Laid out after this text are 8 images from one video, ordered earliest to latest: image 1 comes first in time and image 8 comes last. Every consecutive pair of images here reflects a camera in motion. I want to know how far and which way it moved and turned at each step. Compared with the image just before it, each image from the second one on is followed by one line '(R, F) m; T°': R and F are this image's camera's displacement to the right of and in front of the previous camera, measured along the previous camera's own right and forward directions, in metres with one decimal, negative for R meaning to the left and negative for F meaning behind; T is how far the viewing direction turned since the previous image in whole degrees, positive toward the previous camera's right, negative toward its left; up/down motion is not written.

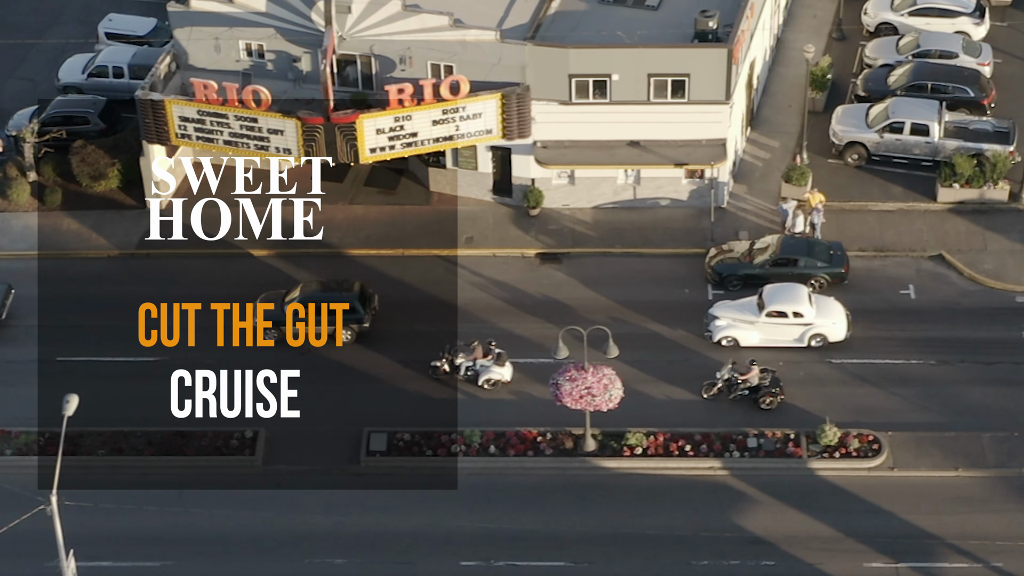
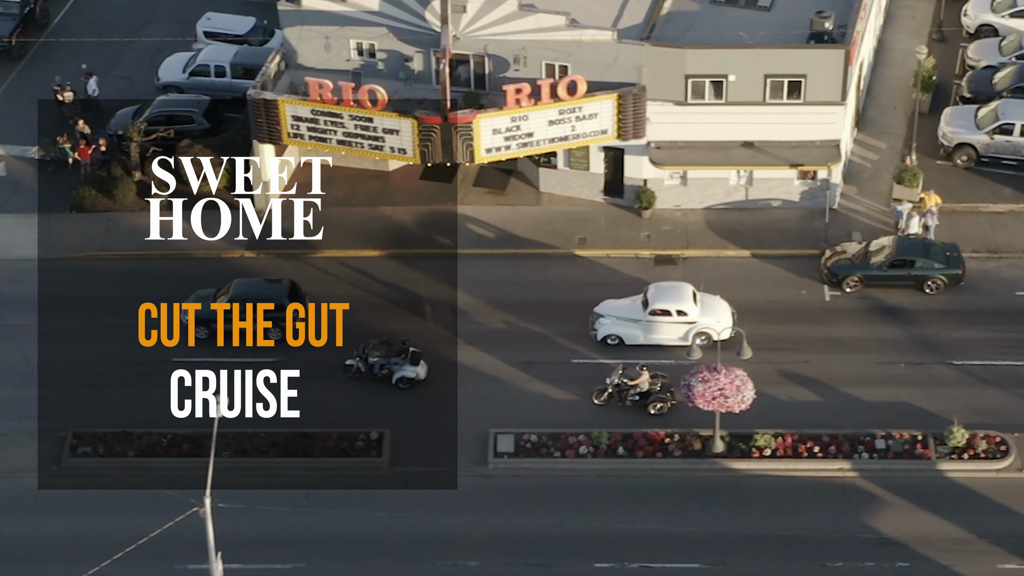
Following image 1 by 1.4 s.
(-2.9, +0.2) m; +1°
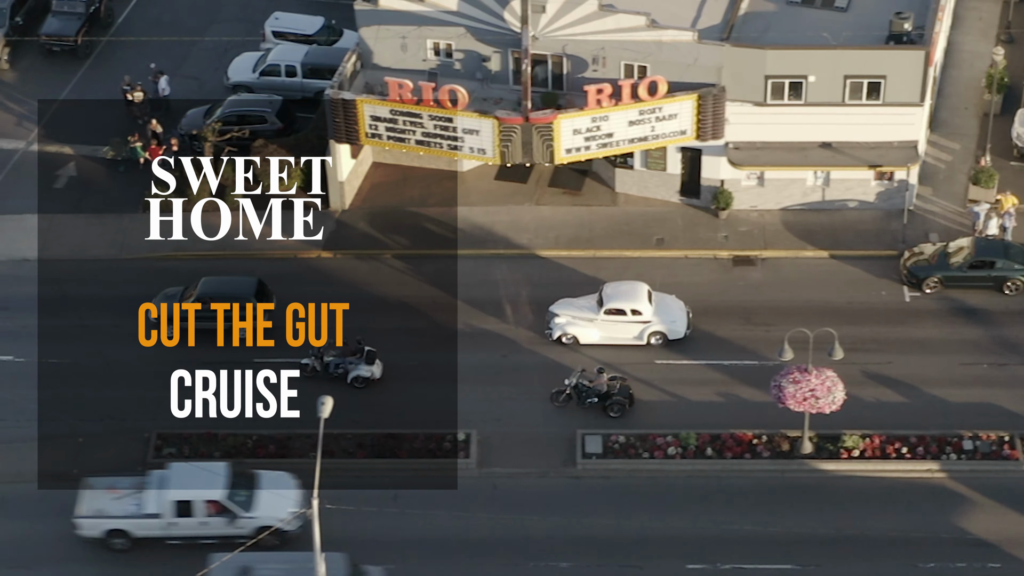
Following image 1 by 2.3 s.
(-2.0, +0.1) m; +1°
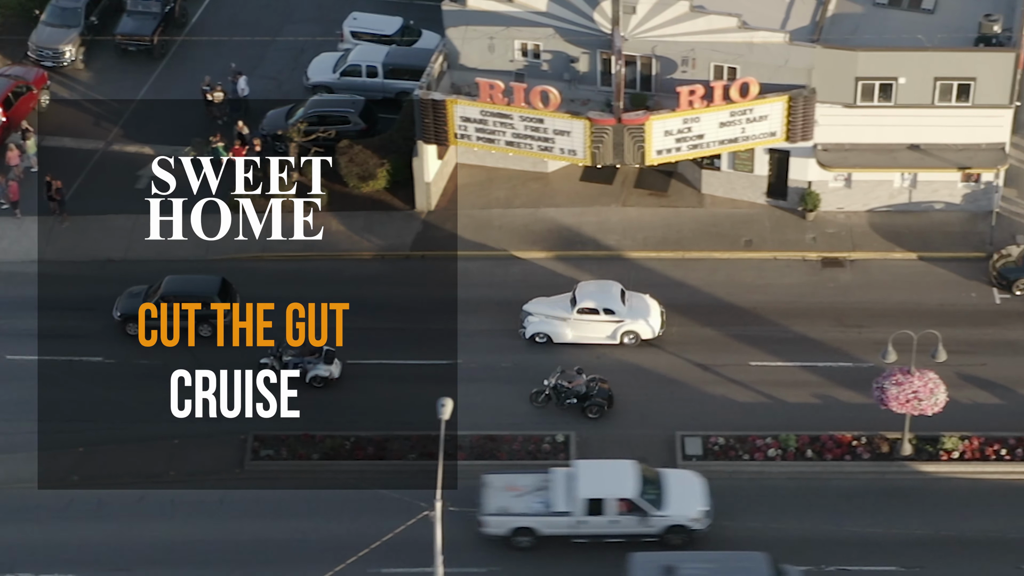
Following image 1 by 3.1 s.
(-2.3, +0.1) m; +1°
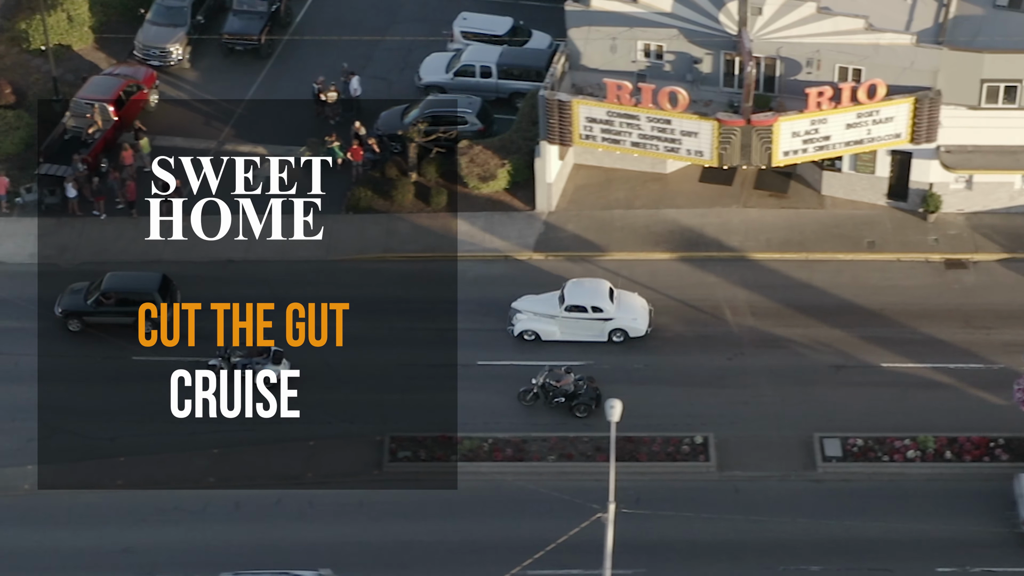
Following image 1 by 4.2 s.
(-3.2, +0.1) m; +1°
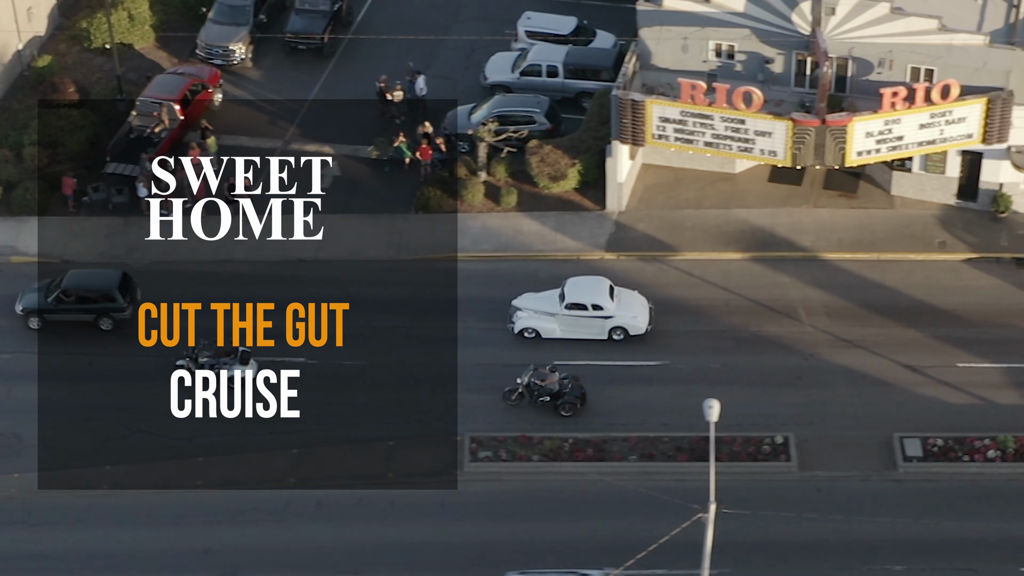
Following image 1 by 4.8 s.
(-1.9, +0.1) m; +1°
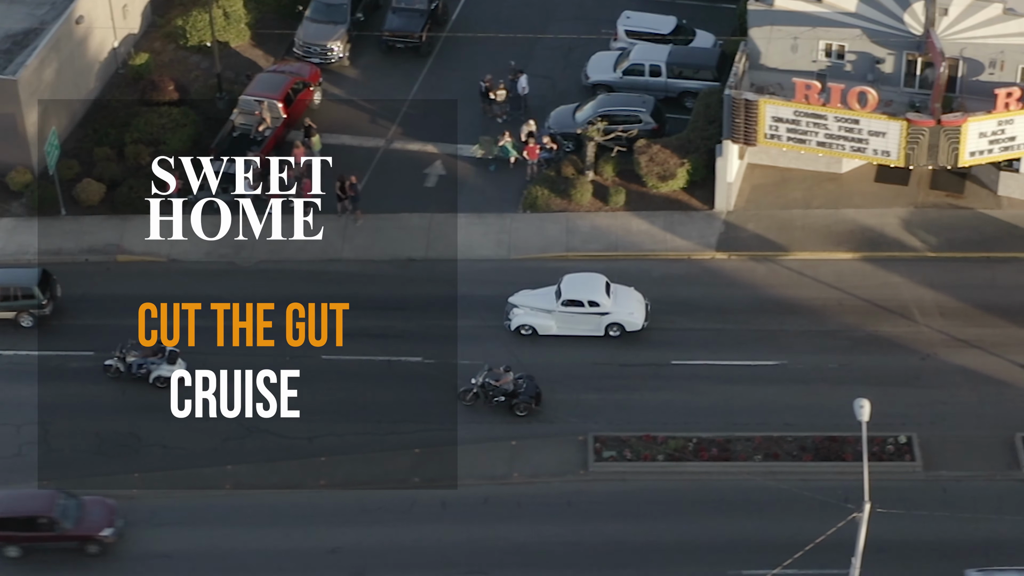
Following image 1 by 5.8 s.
(-2.9, +0.1) m; +1°
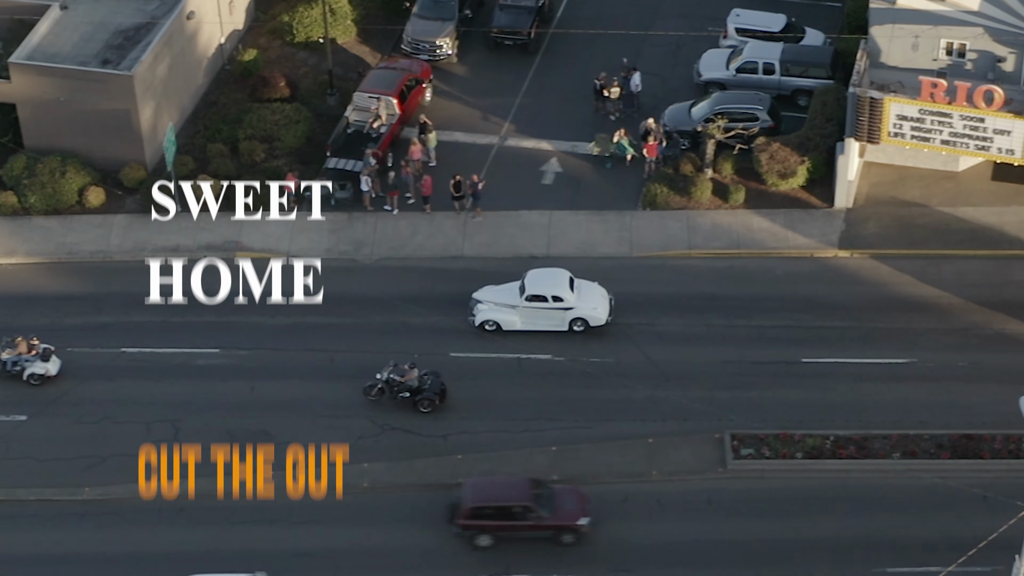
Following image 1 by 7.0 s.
(-3.3, +0.2) m; +1°
